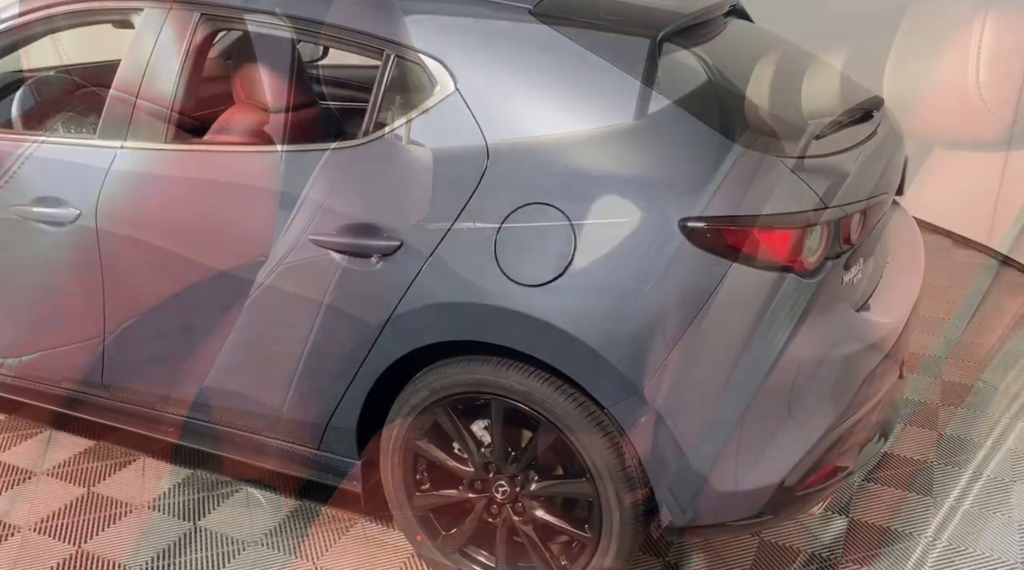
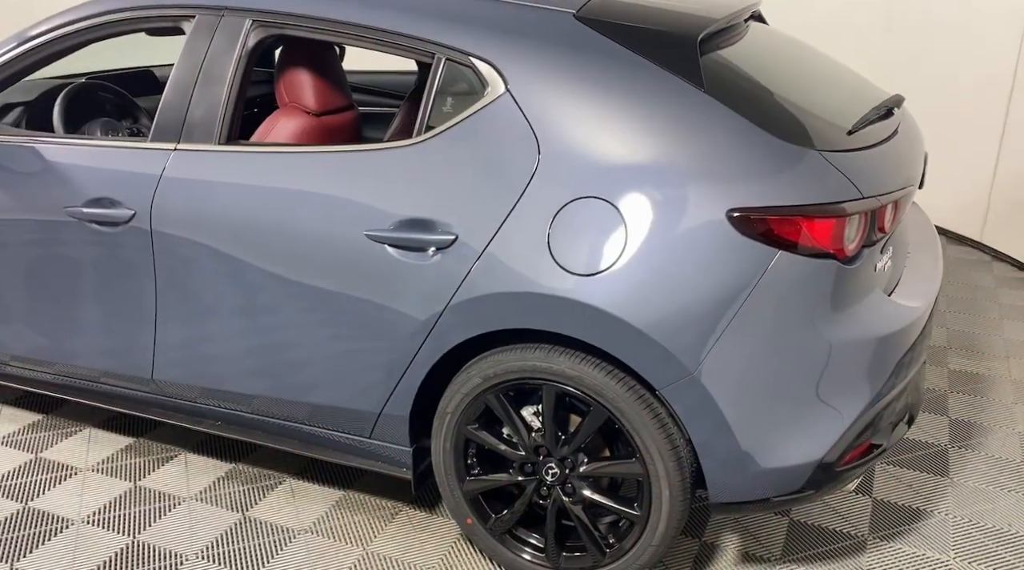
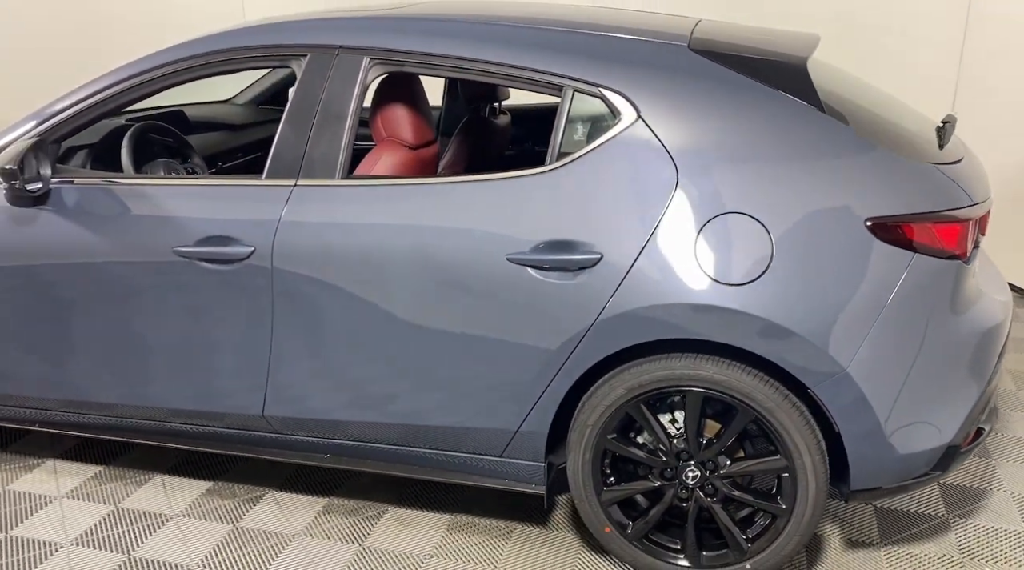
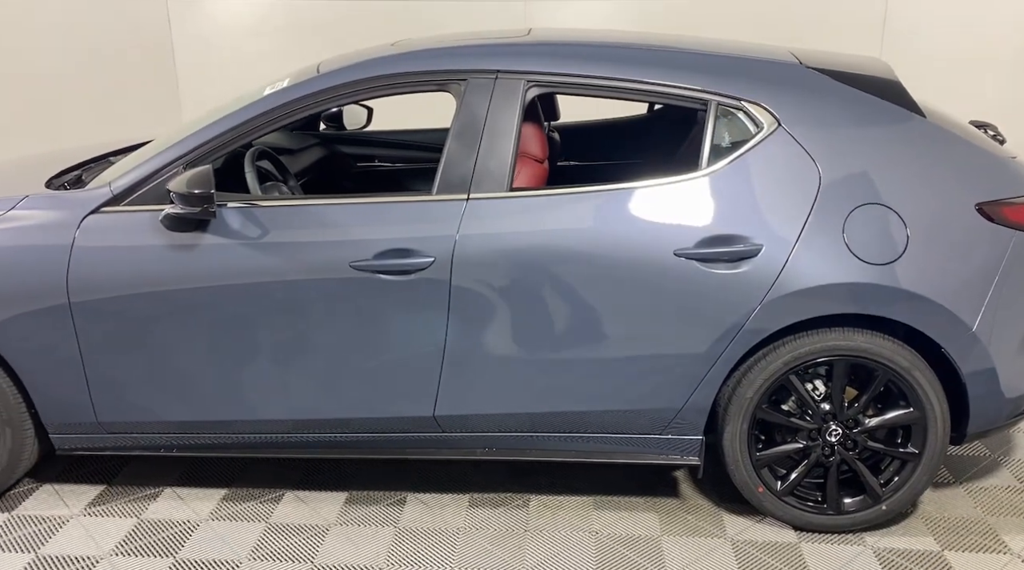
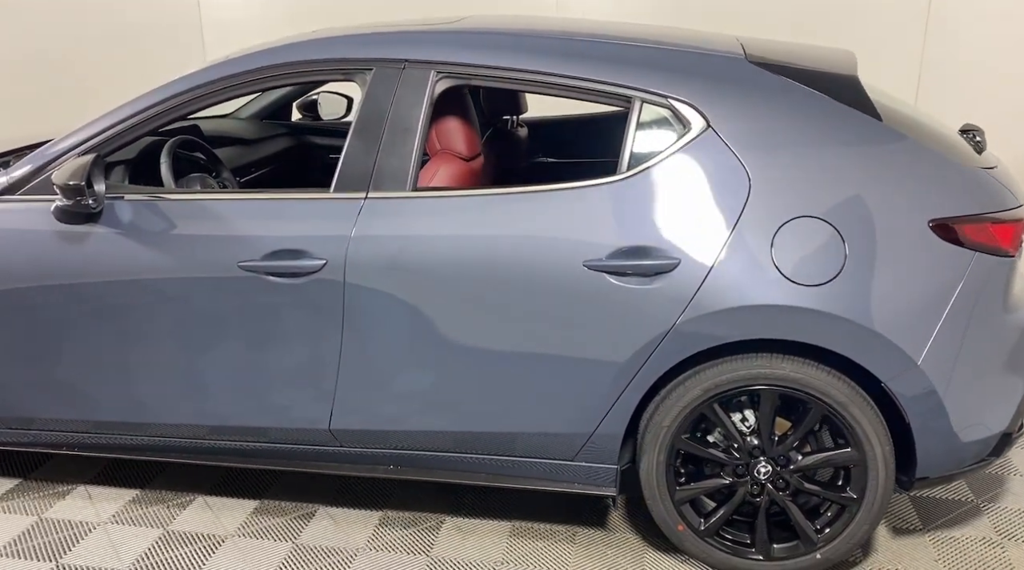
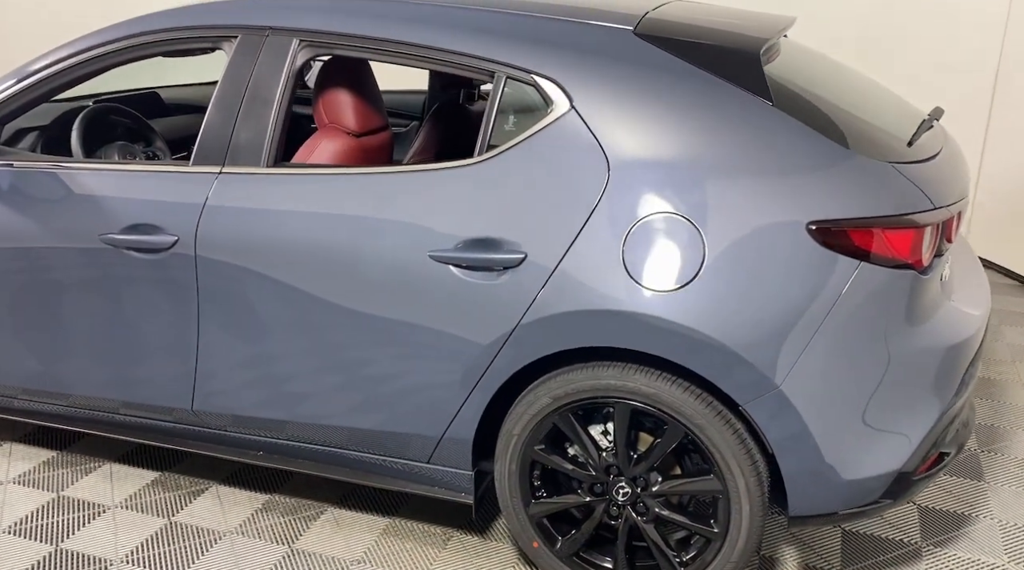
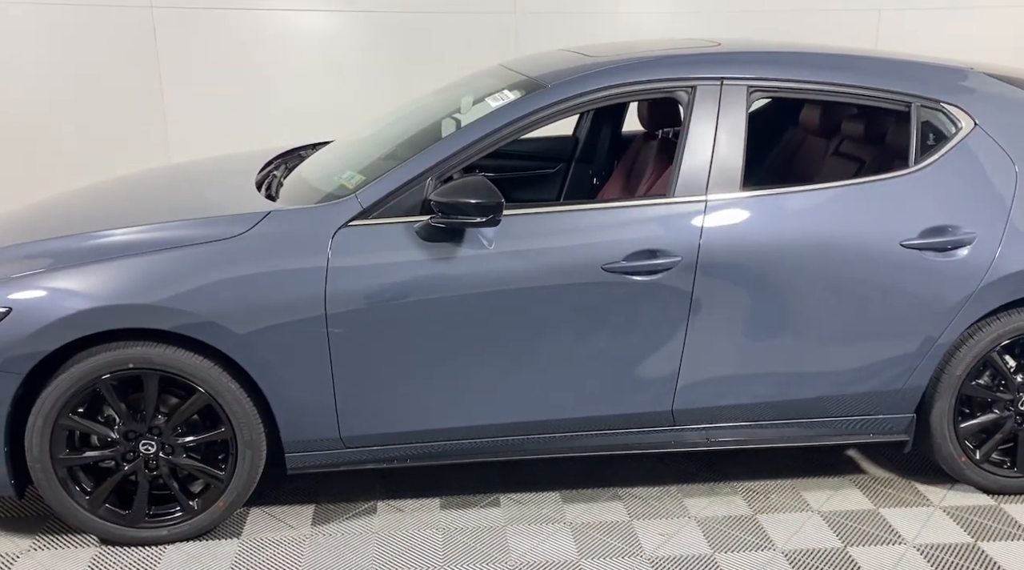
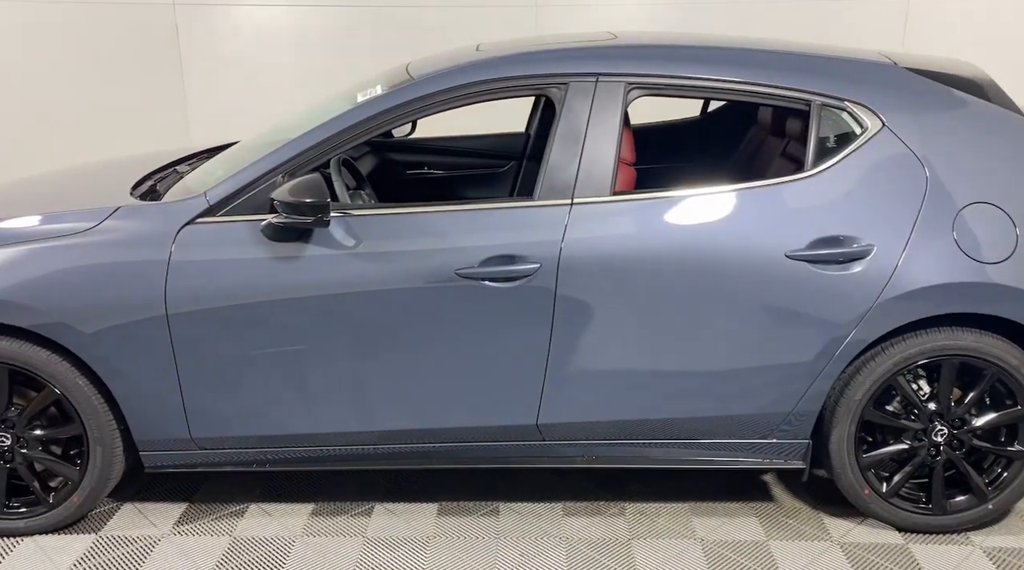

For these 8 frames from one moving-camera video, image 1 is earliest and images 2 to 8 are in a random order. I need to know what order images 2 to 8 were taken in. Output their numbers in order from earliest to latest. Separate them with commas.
2, 6, 3, 5, 4, 8, 7
